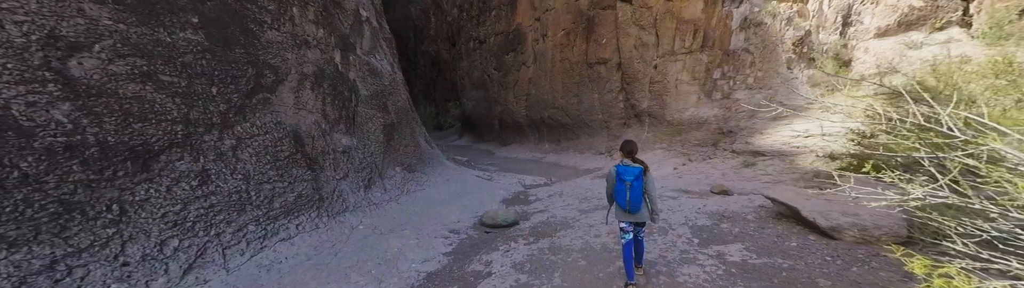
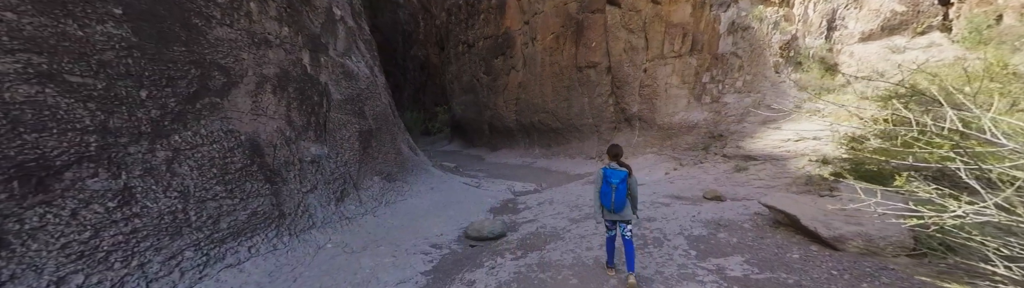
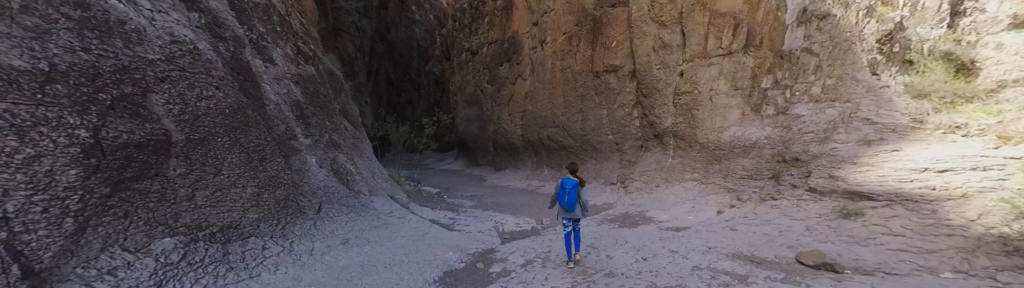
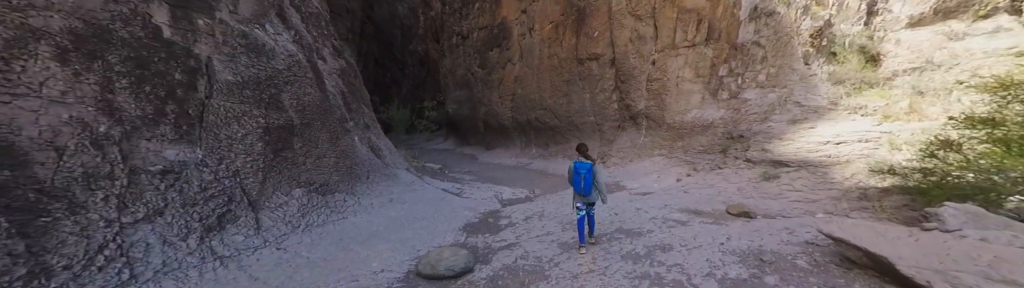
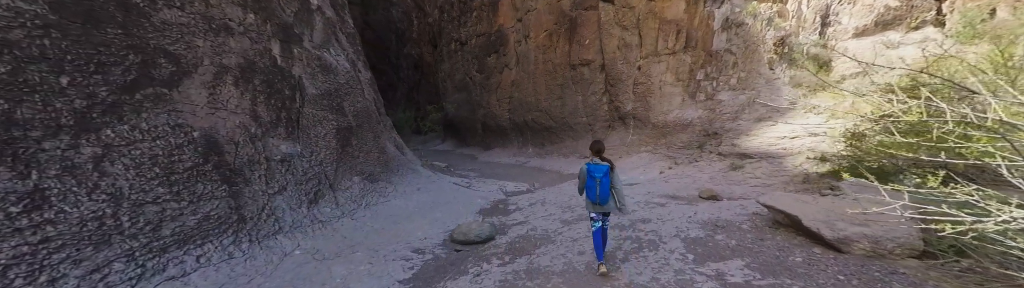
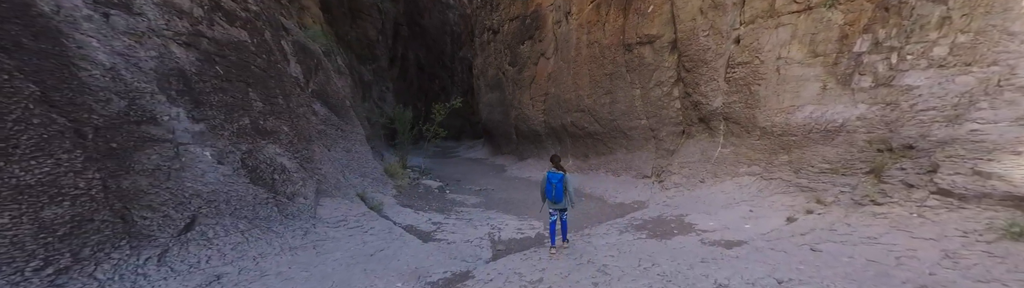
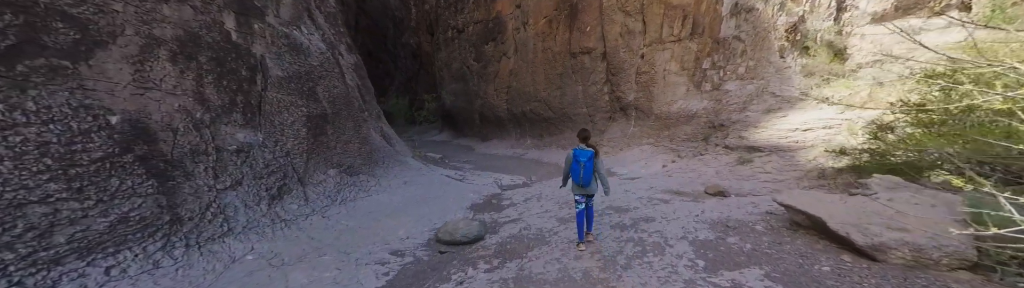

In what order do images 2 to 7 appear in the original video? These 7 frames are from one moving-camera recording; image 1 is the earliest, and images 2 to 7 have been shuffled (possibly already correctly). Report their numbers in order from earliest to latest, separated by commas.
2, 5, 7, 4, 3, 6
